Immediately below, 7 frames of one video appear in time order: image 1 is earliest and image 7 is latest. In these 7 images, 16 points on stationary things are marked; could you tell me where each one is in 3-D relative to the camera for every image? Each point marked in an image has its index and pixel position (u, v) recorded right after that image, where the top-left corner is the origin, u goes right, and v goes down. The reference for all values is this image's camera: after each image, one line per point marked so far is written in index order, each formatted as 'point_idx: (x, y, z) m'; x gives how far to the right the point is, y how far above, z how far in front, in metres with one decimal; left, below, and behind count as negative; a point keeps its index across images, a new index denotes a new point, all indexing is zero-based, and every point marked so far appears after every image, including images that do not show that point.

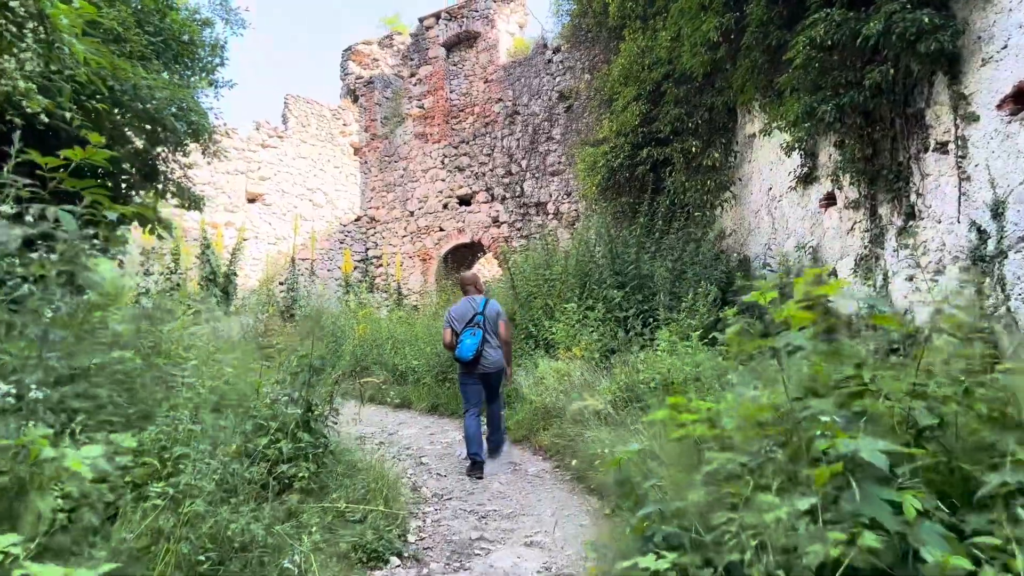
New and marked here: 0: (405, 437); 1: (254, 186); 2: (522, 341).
0: (-0.6, -0.8, +4.5) m
1: (-3.5, +1.4, +10.7) m
2: (+0.1, -0.4, +5.8) m
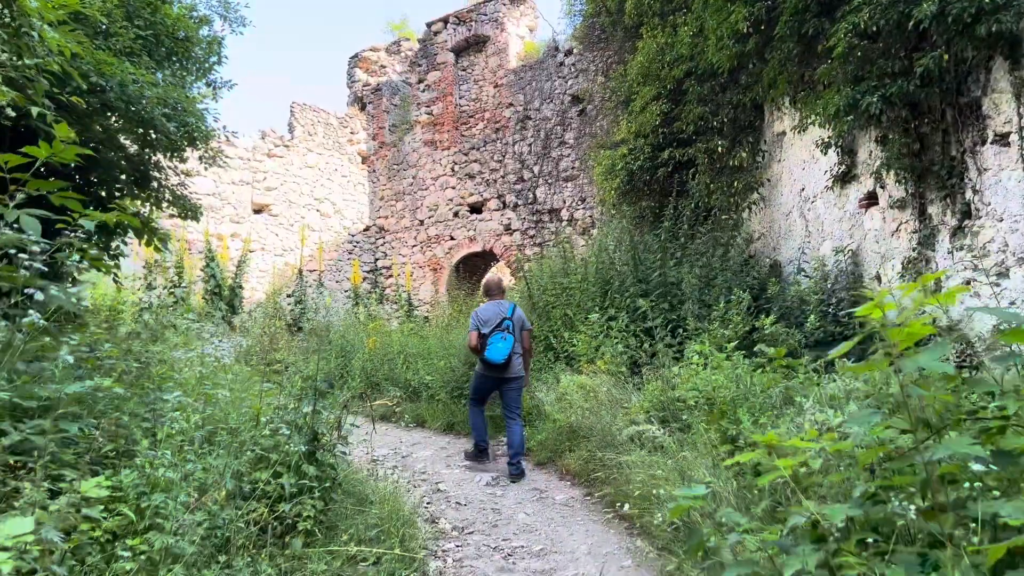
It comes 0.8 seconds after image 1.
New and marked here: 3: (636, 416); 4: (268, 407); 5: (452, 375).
0: (-0.5, -0.9, +4.2) m
1: (-3.3, +1.2, +10.5) m
2: (+0.2, -0.5, +5.5) m
3: (+0.5, -0.6, +3.4) m
4: (-0.8, -0.4, +2.5) m
5: (-0.4, -0.6, +5.1) m
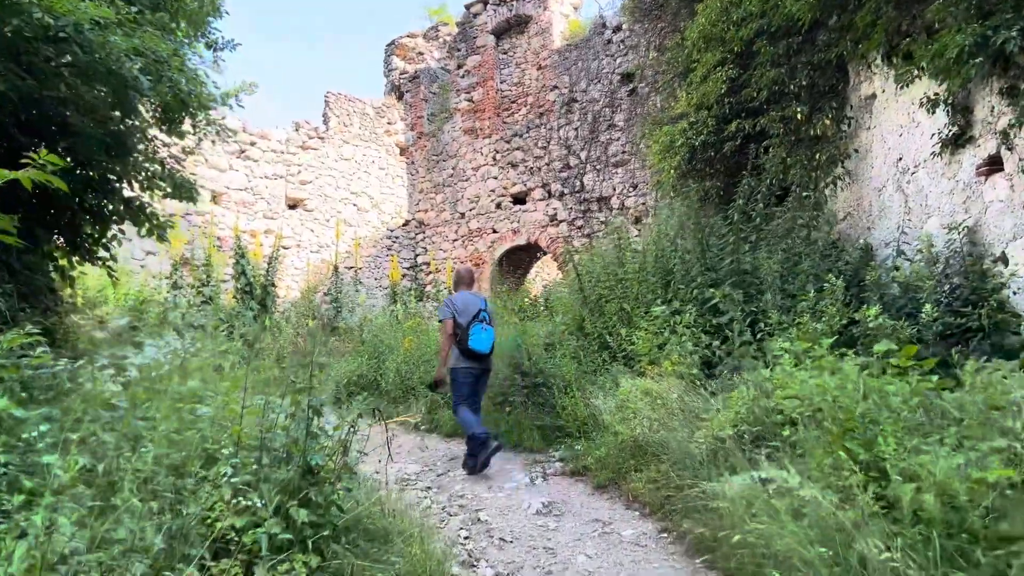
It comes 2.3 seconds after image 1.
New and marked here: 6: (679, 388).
0: (-0.2, -0.9, +3.6) m
1: (-2.8, +1.2, +10.0) m
2: (+0.5, -0.4, +4.9) m
3: (+0.7, -0.5, +2.8) m
4: (-0.6, -0.3, +1.9) m
5: (-0.1, -0.5, +4.5) m
6: (+0.7, -0.4, +3.5) m
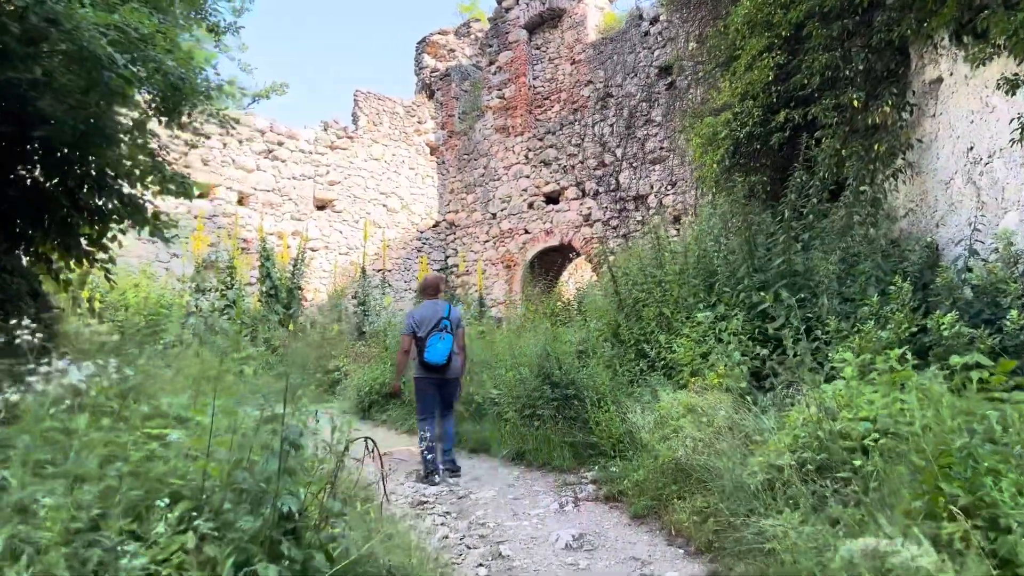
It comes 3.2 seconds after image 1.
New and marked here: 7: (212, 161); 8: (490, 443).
0: (-0.1, -0.9, +3.2) m
1: (-2.4, +1.2, +9.8) m
2: (+0.7, -0.4, +4.5) m
3: (+0.8, -0.5, +2.4) m
4: (-0.6, -0.4, +1.6) m
5: (0.0, -0.5, +4.2) m
6: (+0.9, -0.5, +3.1) m
7: (-3.3, +1.4, +8.7) m
8: (-0.1, -0.8, +4.2) m
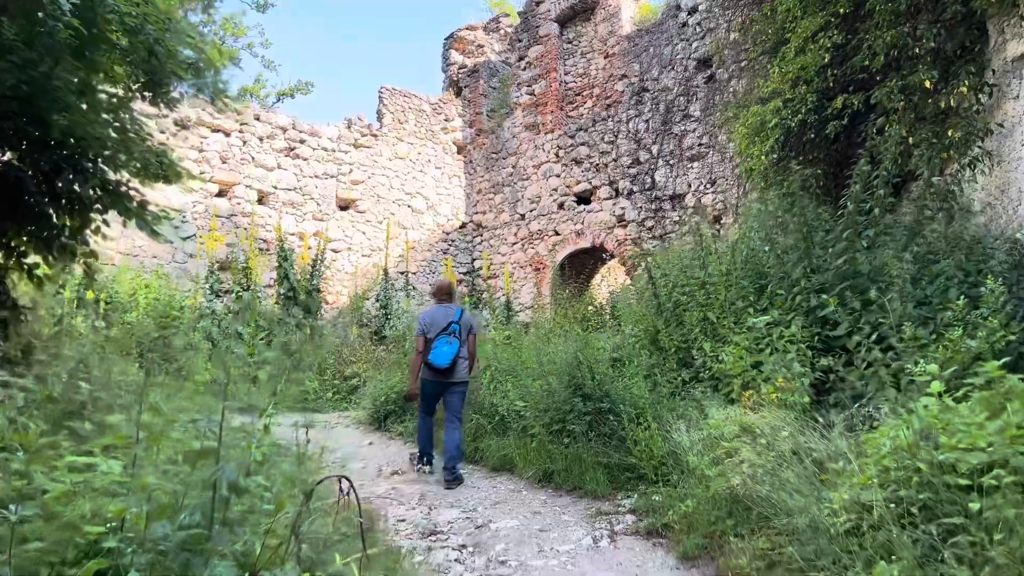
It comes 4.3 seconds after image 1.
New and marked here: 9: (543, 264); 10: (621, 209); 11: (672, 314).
0: (0.0, -0.9, +2.8) m
1: (-2.0, +1.2, +9.5) m
2: (+0.8, -0.4, +4.1) m
3: (+0.9, -0.5, +2.0) m
4: (-0.6, -0.3, +1.2) m
5: (+0.2, -0.5, +3.8) m
6: (+0.9, -0.5, +2.7) m
7: (-3.0, +1.4, +8.4) m
8: (0.0, -0.8, +3.7) m
9: (+0.4, +0.3, +9.5) m
10: (+1.2, +0.9, +8.6) m
11: (+0.9, -0.2, +4.6) m
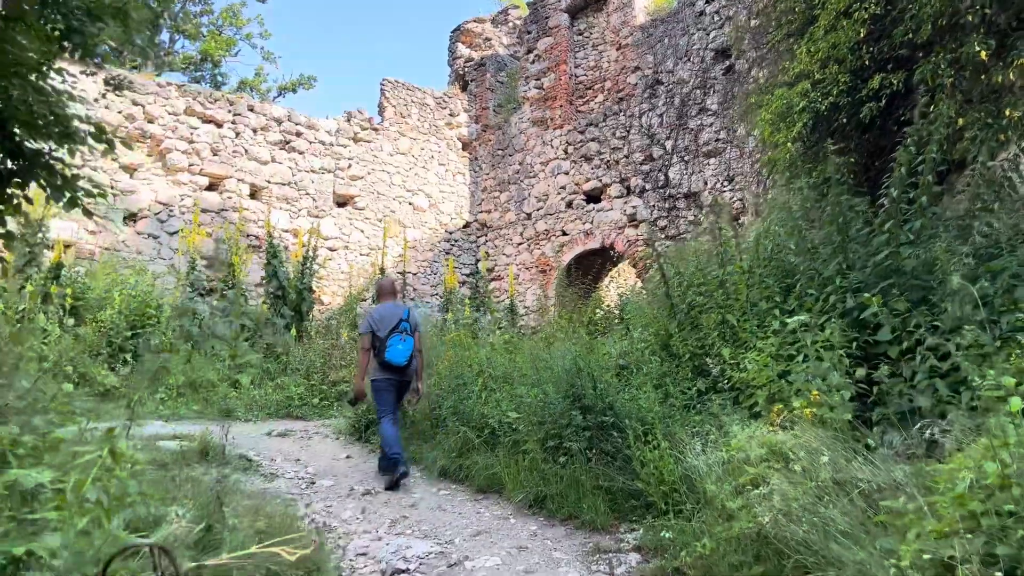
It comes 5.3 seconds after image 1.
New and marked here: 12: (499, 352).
0: (-0.1, -0.8, +2.3) m
1: (-1.9, +1.2, +9.1) m
2: (+0.8, -0.4, +3.6) m
3: (+0.8, -0.5, +1.5) m
4: (-0.6, -0.3, +0.8) m
5: (+0.1, -0.5, +3.3) m
6: (+0.9, -0.4, +2.2) m
7: (-2.9, +1.4, +8.0) m
8: (0.0, -0.8, +3.2) m
9: (+0.4, +0.3, +9.1) m
10: (+1.2, +0.8, +8.1) m
11: (+0.9, -0.1, +4.1) m
12: (-0.1, -0.4, +4.9) m
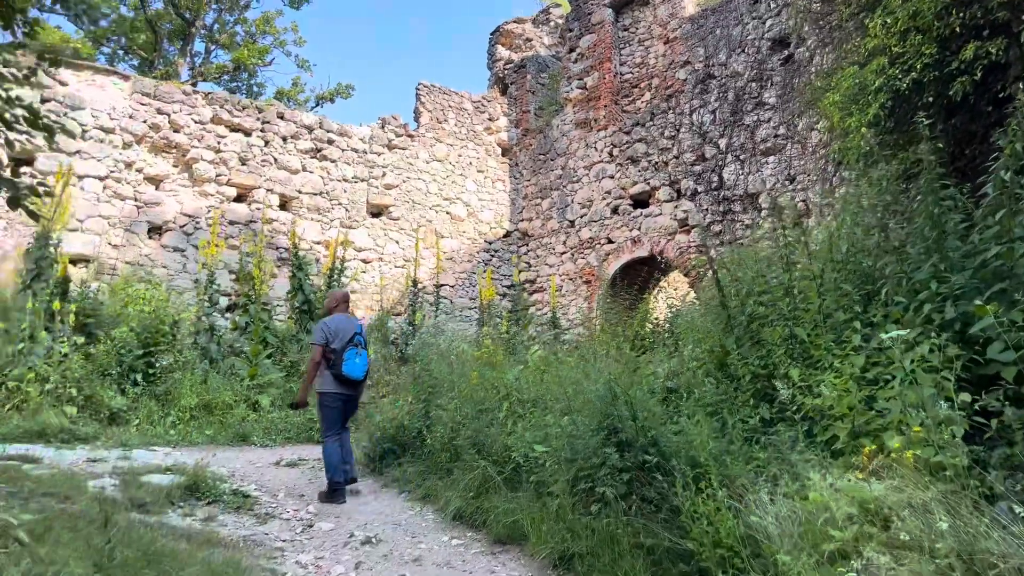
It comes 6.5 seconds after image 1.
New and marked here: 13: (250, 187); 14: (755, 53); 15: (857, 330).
0: (-0.1, -0.9, +1.8) m
1: (-1.5, +1.0, +8.7) m
2: (+0.9, -0.5, +3.0) m
3: (+0.8, -0.5, +0.9) m
4: (-0.7, -0.3, +0.3) m
5: (+0.2, -0.6, +2.7) m
6: (+0.9, -0.4, +1.6) m
7: (-2.5, +1.3, +7.7) m
8: (0.0, -0.8, +2.7) m
9: (+0.9, +0.1, +8.5) m
10: (+1.6, +0.7, +7.5) m
11: (+1.0, -0.2, +3.5) m
12: (+0.1, -0.5, +4.3) m
13: (-2.5, +1.0, +7.7) m
14: (+2.1, +2.1, +6.8) m
15: (+1.3, -0.1, +2.9) m
